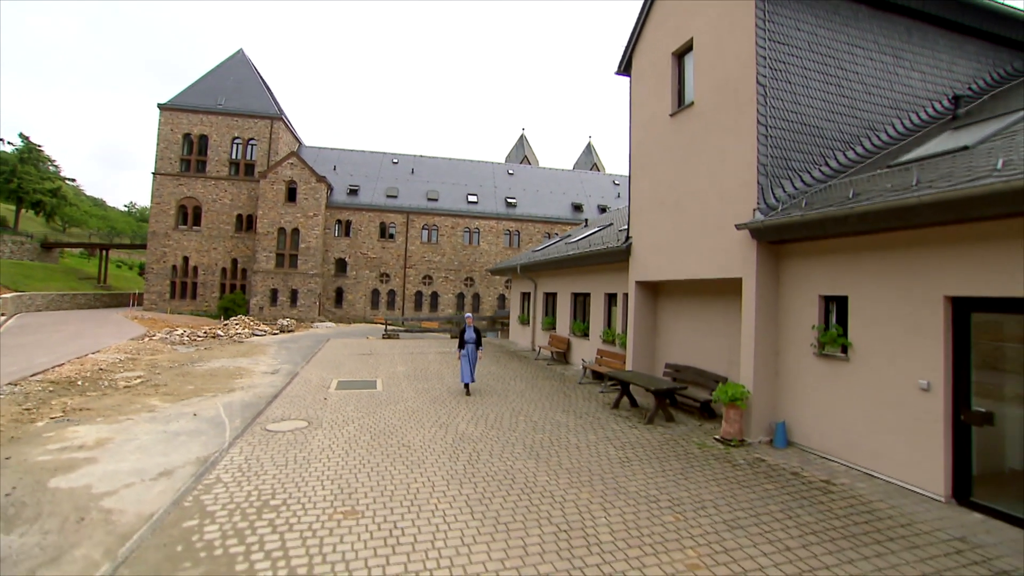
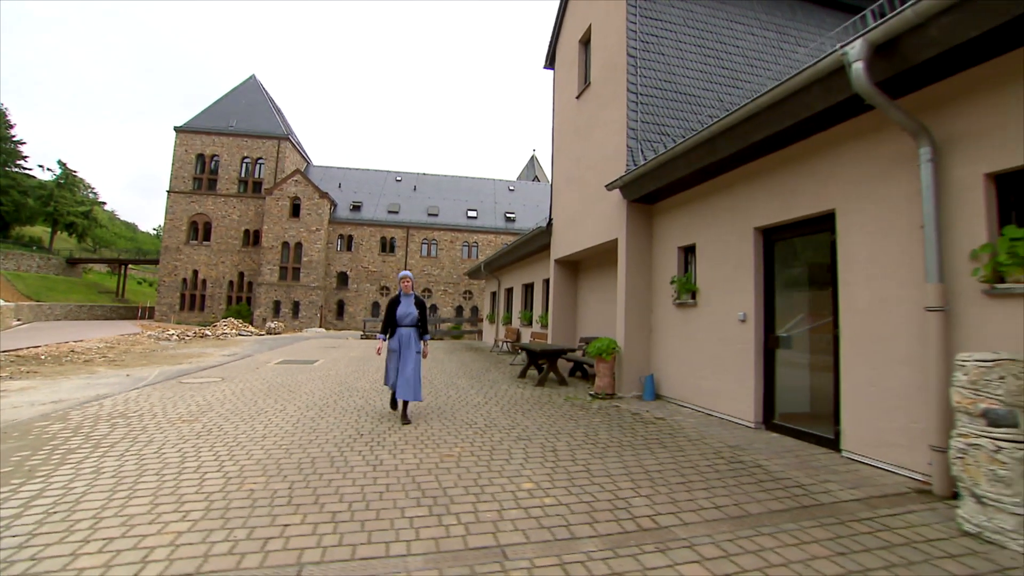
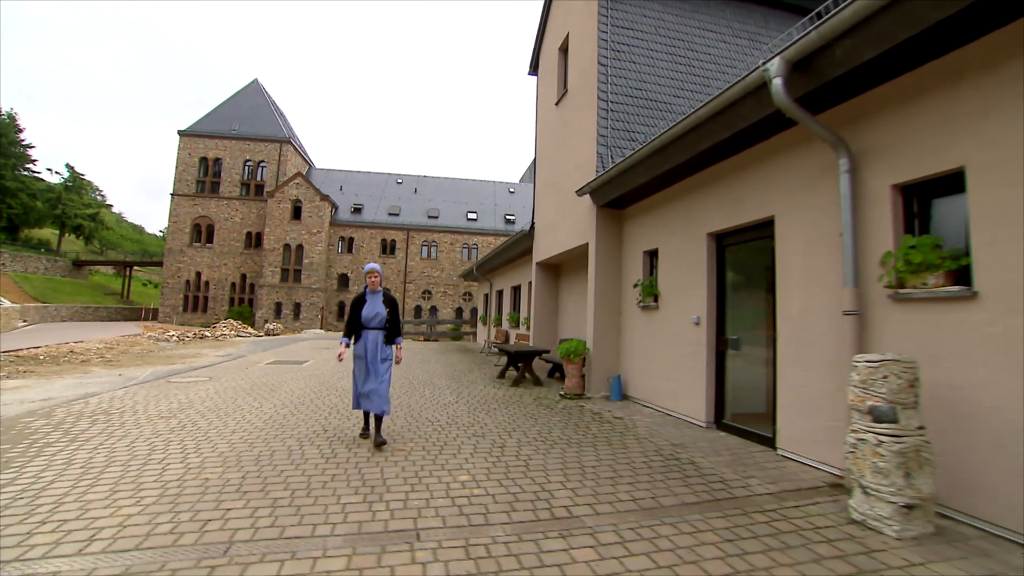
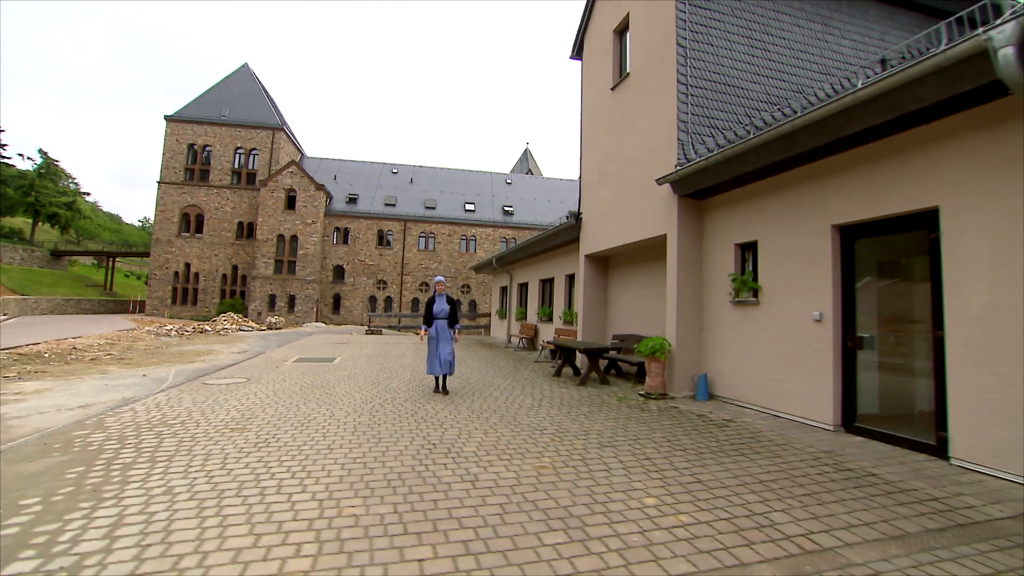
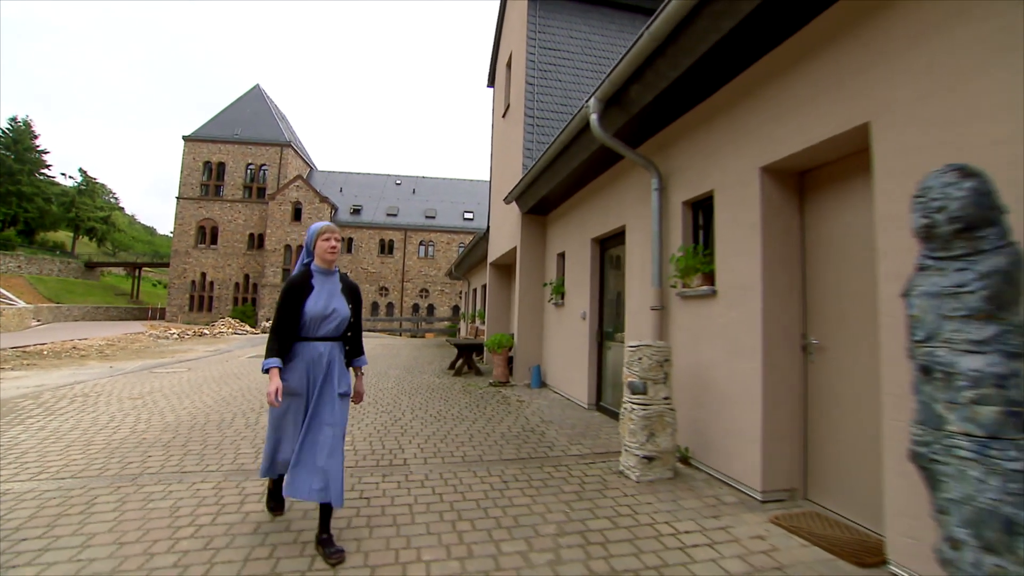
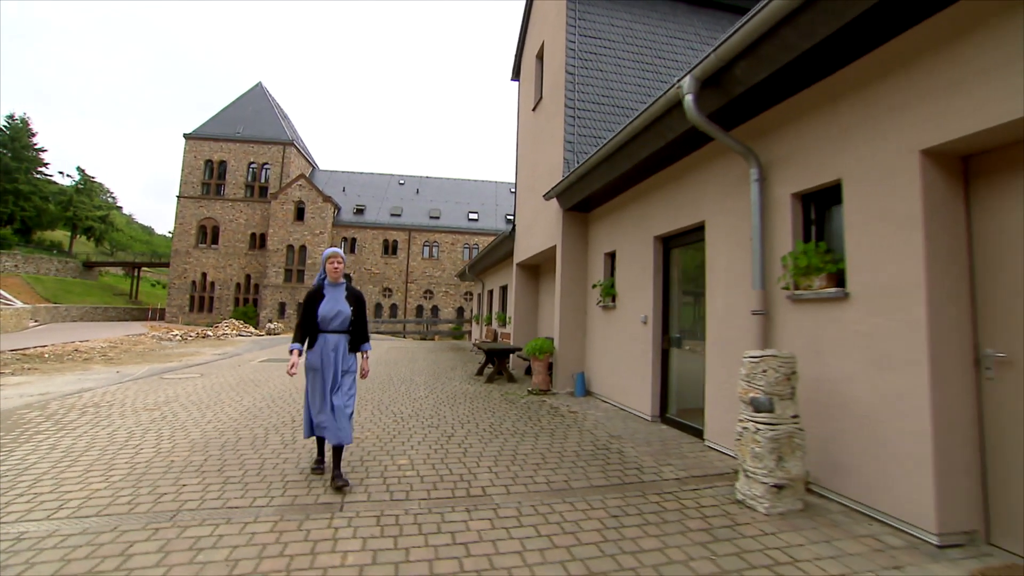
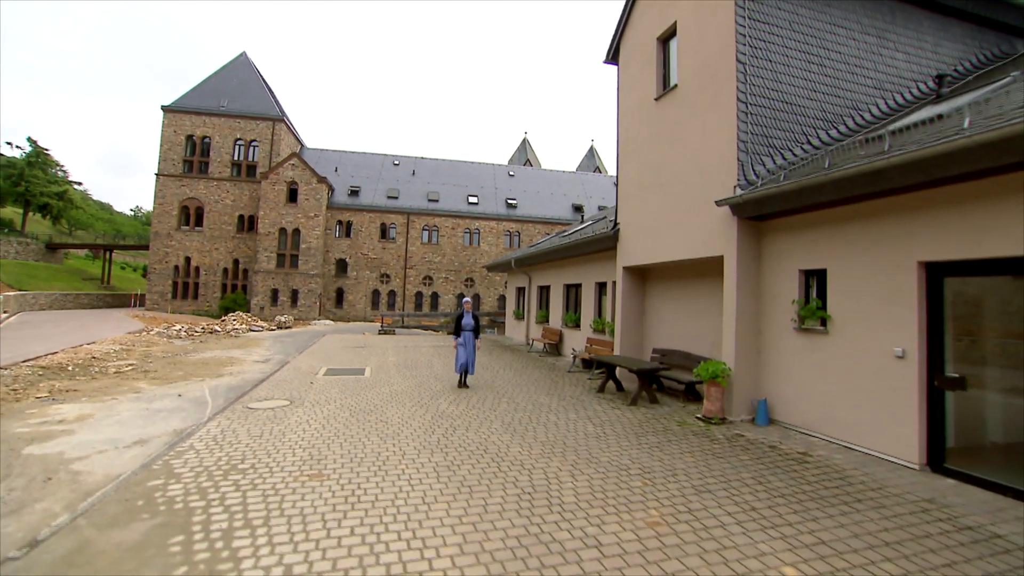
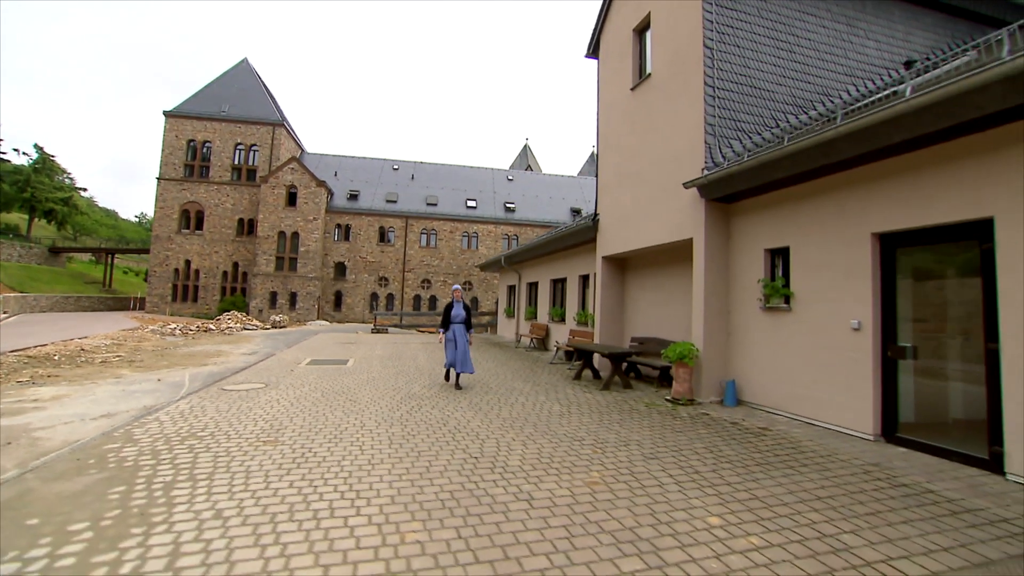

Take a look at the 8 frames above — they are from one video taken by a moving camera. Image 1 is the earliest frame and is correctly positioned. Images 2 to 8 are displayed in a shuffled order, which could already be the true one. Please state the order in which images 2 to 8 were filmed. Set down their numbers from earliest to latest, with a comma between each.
7, 8, 4, 2, 3, 6, 5
